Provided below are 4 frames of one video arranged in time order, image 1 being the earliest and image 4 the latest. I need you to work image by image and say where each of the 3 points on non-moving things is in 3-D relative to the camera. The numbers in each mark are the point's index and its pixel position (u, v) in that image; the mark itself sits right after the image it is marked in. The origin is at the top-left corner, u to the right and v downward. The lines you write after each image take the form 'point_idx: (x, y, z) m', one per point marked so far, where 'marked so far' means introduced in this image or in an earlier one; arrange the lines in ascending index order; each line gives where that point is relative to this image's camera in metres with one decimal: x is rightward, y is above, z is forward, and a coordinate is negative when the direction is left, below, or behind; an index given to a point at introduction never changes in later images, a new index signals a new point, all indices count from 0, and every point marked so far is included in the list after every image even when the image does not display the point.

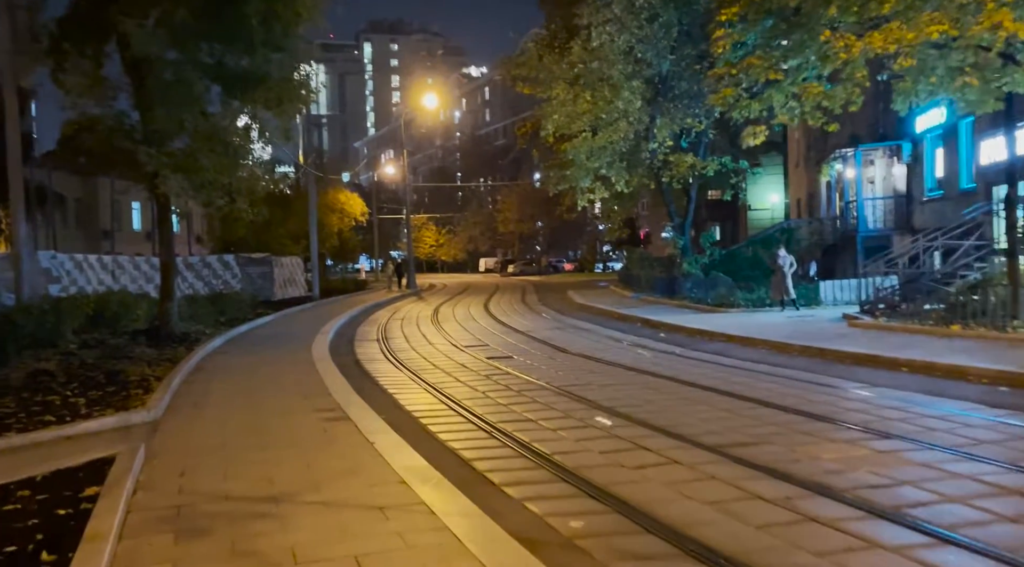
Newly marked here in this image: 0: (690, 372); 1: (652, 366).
0: (+2.6, -1.3, +15.9) m
1: (+2.2, -1.3, +16.8) m
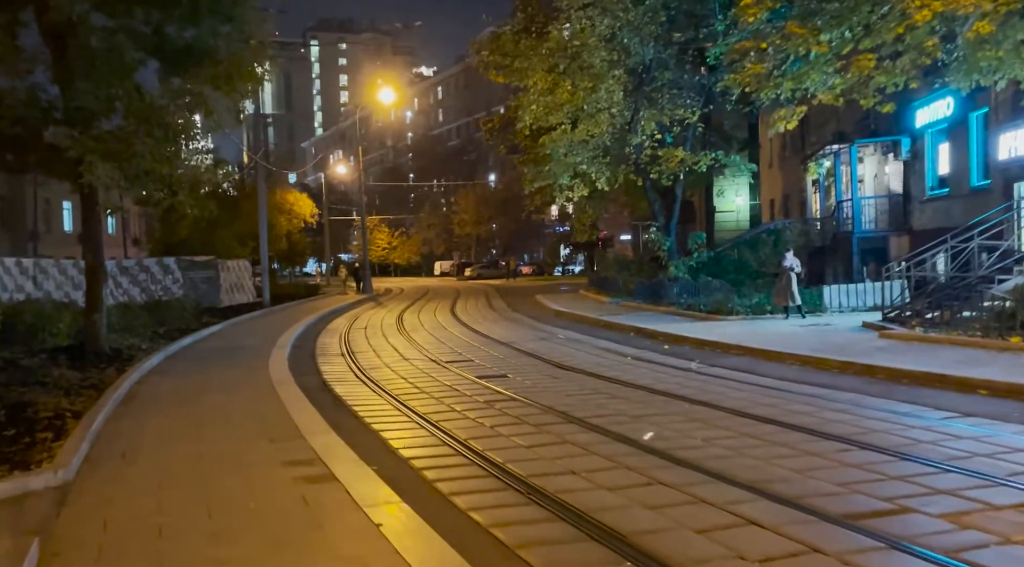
0: (+2.7, -1.4, +13.4) m
1: (+2.2, -1.4, +14.2) m
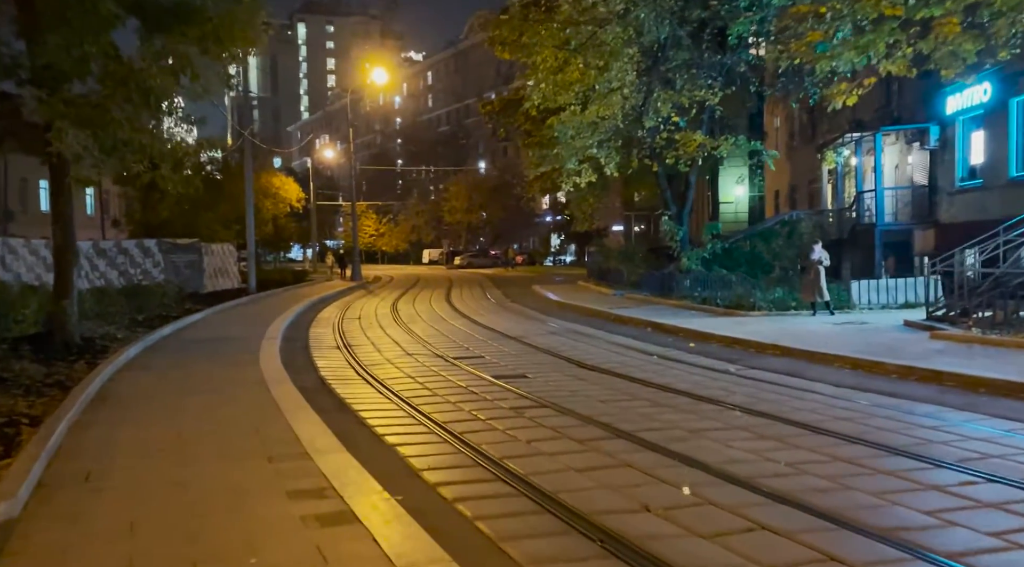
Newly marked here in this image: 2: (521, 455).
0: (+3.0, -1.3, +11.7) m
1: (+2.5, -1.3, +12.5) m
2: (+0.1, -1.4, +9.1) m
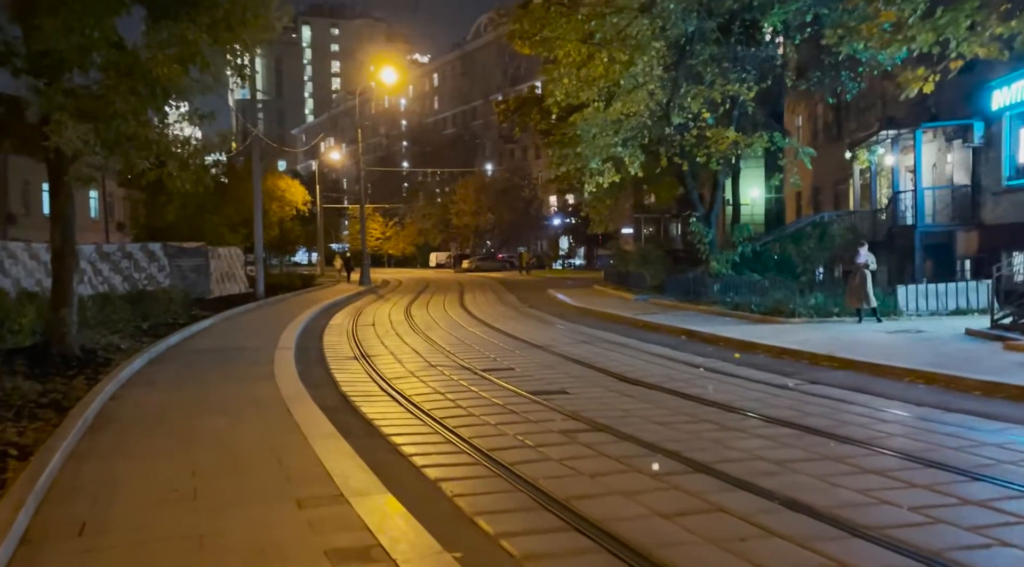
0: (+3.5, -1.4, +10.4) m
1: (+3.0, -1.4, +11.2) m
2: (+0.6, -1.5, +7.8) m
